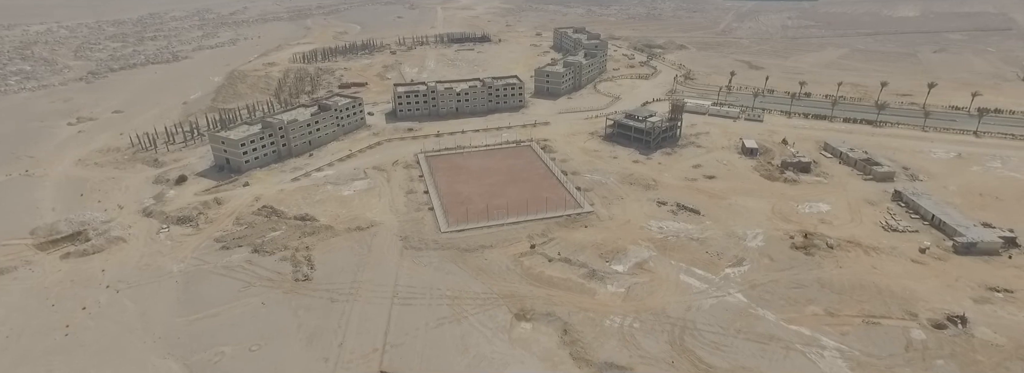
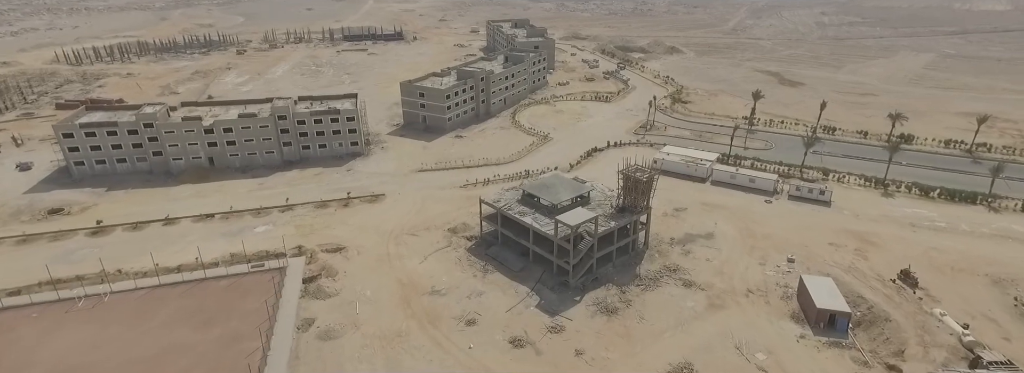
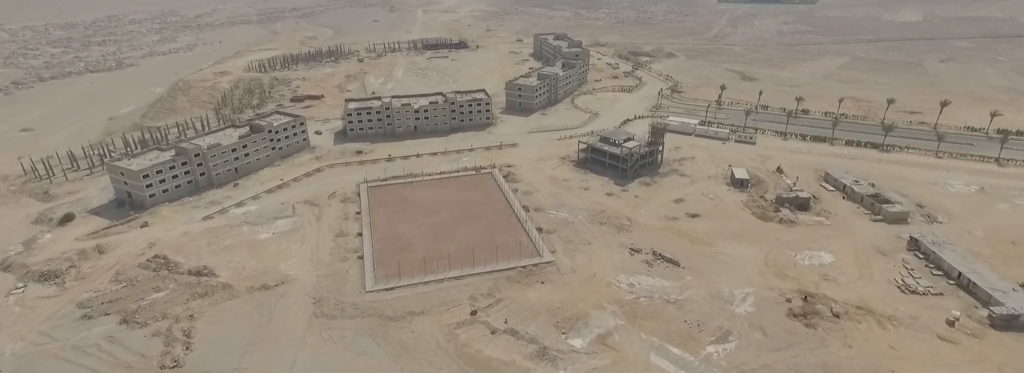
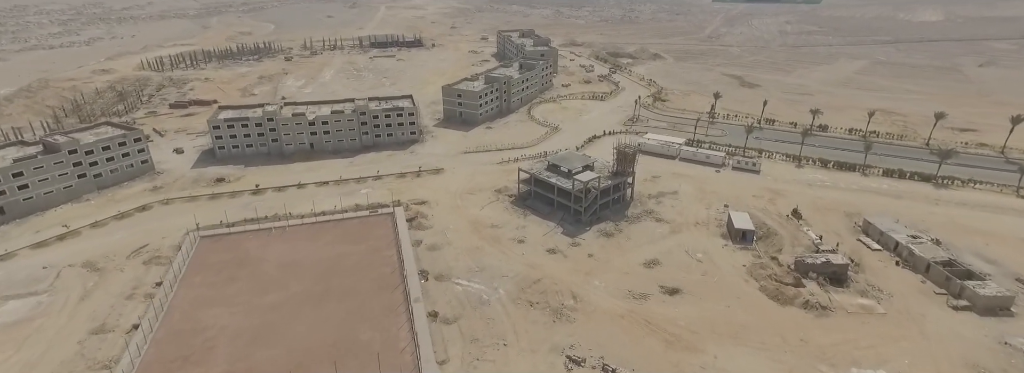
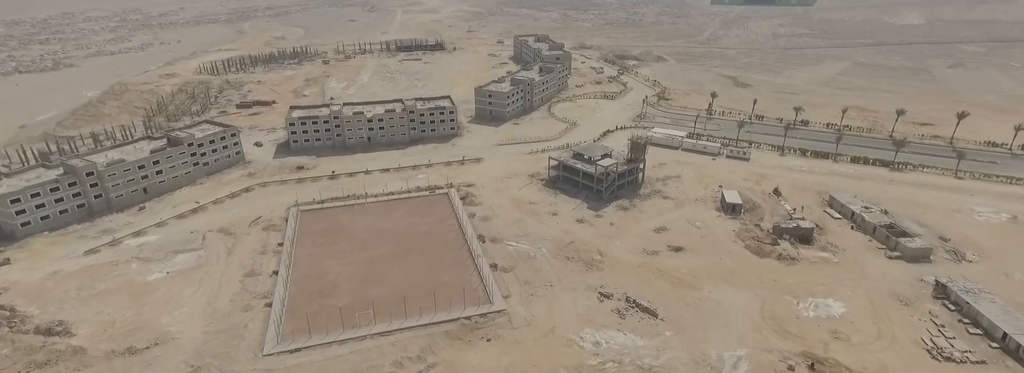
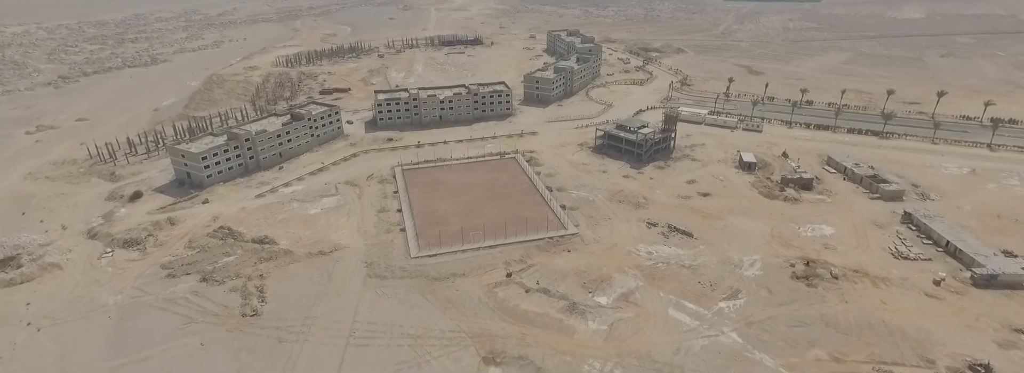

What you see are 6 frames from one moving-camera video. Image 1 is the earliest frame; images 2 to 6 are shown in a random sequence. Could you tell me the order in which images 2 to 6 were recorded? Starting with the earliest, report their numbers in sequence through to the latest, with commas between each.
6, 3, 5, 4, 2
